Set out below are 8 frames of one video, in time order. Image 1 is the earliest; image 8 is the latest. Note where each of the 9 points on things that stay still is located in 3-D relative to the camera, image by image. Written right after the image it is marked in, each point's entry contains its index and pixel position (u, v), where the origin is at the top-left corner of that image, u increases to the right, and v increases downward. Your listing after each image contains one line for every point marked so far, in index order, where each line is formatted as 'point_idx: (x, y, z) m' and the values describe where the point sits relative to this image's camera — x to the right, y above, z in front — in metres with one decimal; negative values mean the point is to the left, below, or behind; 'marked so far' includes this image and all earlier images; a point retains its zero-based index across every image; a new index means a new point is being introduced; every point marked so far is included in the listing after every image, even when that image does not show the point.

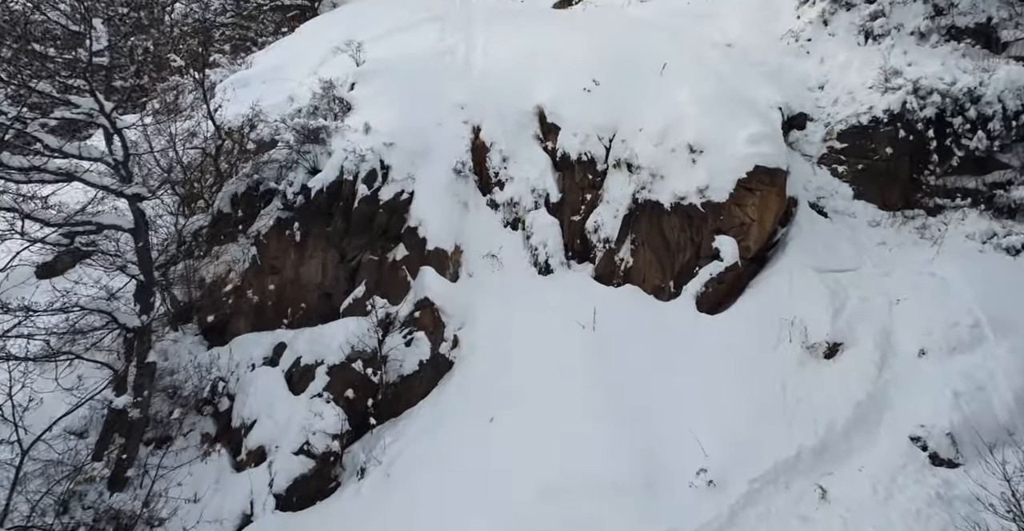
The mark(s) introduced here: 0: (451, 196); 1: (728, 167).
0: (-1.0, +1.1, +7.5) m
1: (+3.2, +1.4, +6.6) m
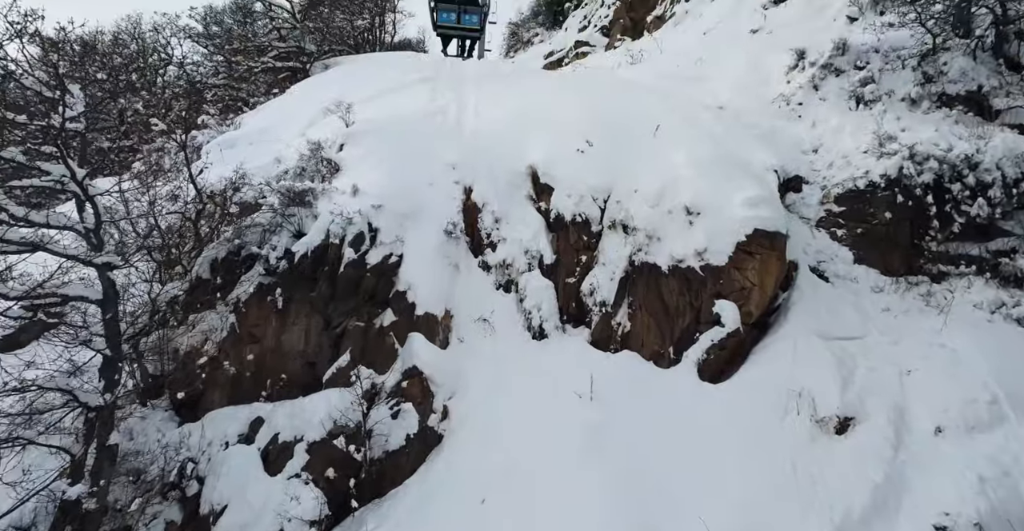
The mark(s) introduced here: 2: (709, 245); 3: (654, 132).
0: (-1.1, +0.1, +7.2) m
1: (+3.1, +0.5, +6.5) m
2: (+2.8, +0.3, +6.5) m
3: (+2.5, +2.3, +8.2) m
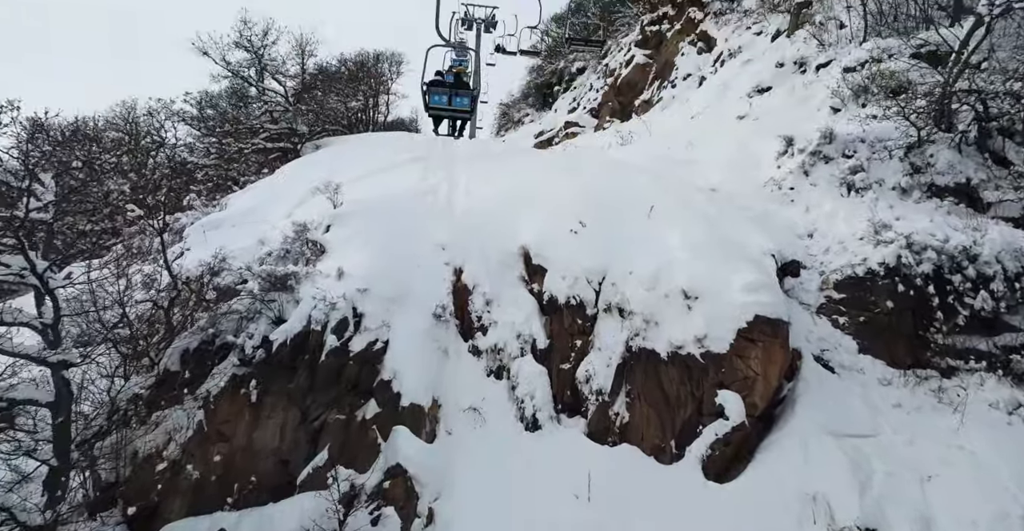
0: (-1.2, -1.2, +6.9) m
1: (+3.0, -0.7, +6.3) m
2: (+2.7, -0.9, +6.3) m
3: (+2.4, +0.9, +8.2) m
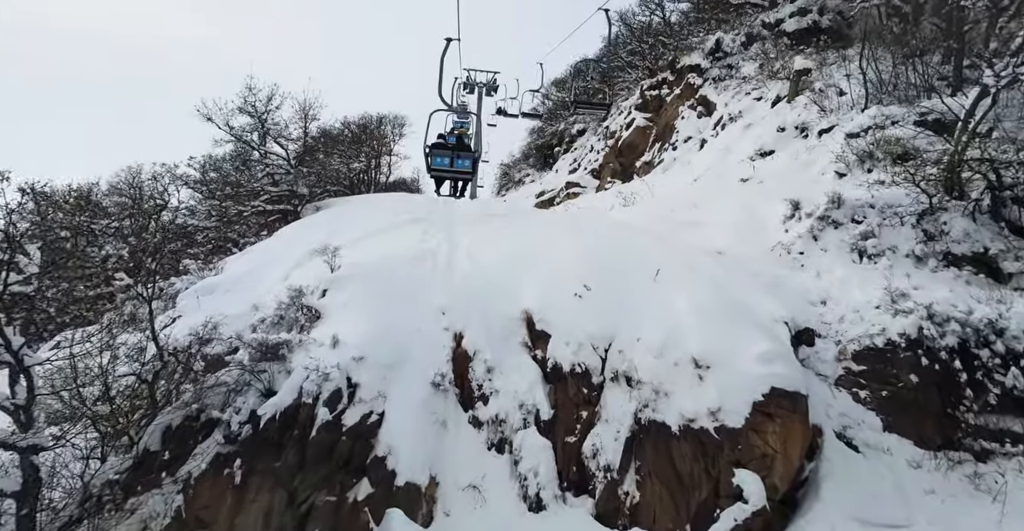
0: (-1.2, -2.1, +6.5) m
1: (+3.0, -1.6, +6.0) m
2: (+2.7, -1.8, +5.9) m
3: (+2.4, -0.2, +8.0) m
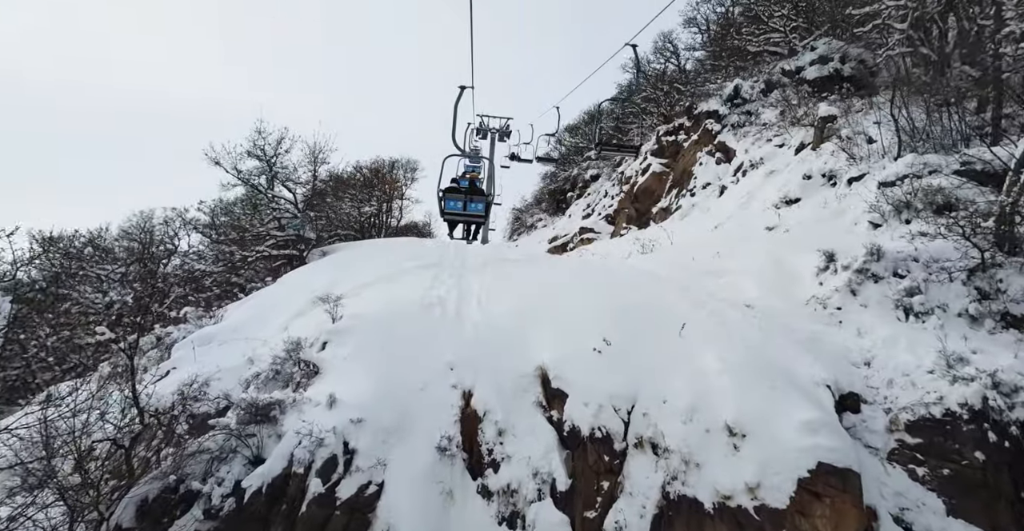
0: (-1.0, -2.8, +5.9) m
1: (+3.2, -2.3, +5.3) m
2: (+2.9, -2.4, +5.3) m
3: (+2.6, -1.0, +7.4) m
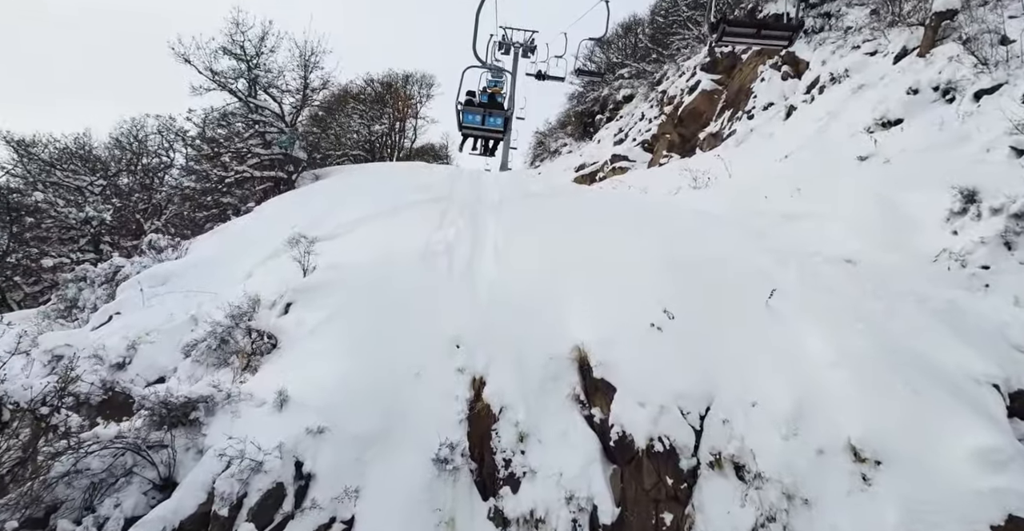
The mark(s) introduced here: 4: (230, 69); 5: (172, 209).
0: (-0.8, -2.2, +4.3) m
1: (+3.4, -1.9, +3.4) m
2: (+3.1, -2.1, +3.4) m
3: (+3.0, -0.4, +5.4) m
4: (-7.4, +5.2, +12.2) m
5: (-11.2, +1.8, +15.1) m
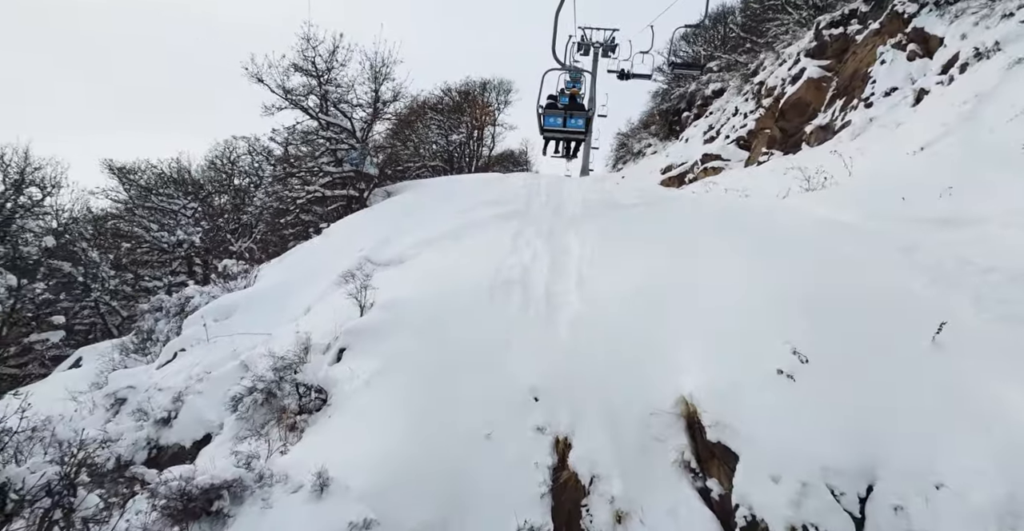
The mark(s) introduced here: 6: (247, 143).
0: (-0.1, -2.6, +3.3) m
1: (+3.9, -2.2, +1.8) m
2: (+3.6, -2.4, +1.8) m
3: (+3.8, -0.7, +3.8) m
4: (-5.3, +4.7, +12.3) m
5: (-8.6, +1.3, +15.7) m
6: (-10.5, +5.0, +18.7) m
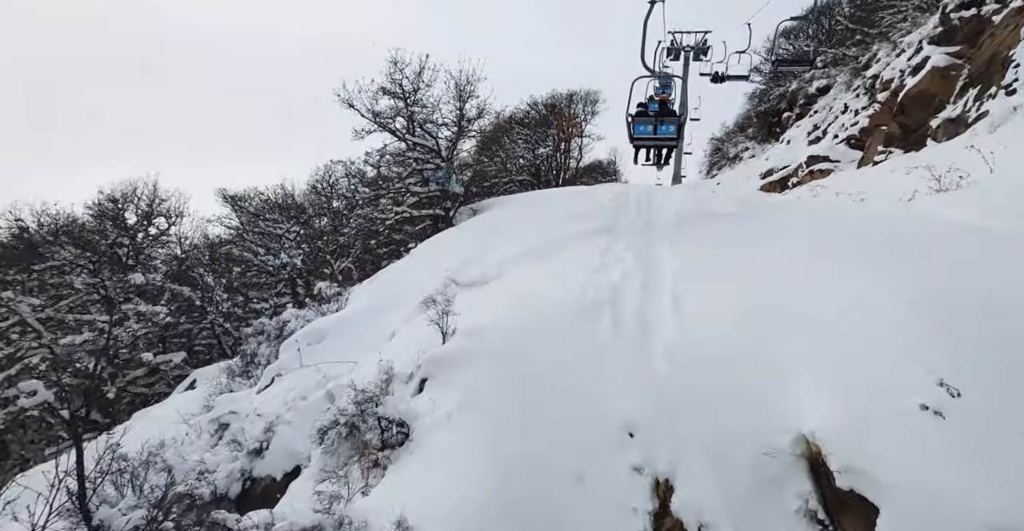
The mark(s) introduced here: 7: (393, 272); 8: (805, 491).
0: (+0.5, -2.8, +2.8) m
1: (+4.2, -2.3, +0.6) m
2: (+3.9, -2.5, +0.7) m
3: (+4.4, -0.9, +2.6) m
4: (-3.0, +4.2, +12.7) m
5: (-5.6, +0.7, +16.6) m
6: (-7.0, +4.3, +20.0) m
7: (-2.1, -0.1, +8.6) m
8: (+2.1, -1.8, +3.1) m
